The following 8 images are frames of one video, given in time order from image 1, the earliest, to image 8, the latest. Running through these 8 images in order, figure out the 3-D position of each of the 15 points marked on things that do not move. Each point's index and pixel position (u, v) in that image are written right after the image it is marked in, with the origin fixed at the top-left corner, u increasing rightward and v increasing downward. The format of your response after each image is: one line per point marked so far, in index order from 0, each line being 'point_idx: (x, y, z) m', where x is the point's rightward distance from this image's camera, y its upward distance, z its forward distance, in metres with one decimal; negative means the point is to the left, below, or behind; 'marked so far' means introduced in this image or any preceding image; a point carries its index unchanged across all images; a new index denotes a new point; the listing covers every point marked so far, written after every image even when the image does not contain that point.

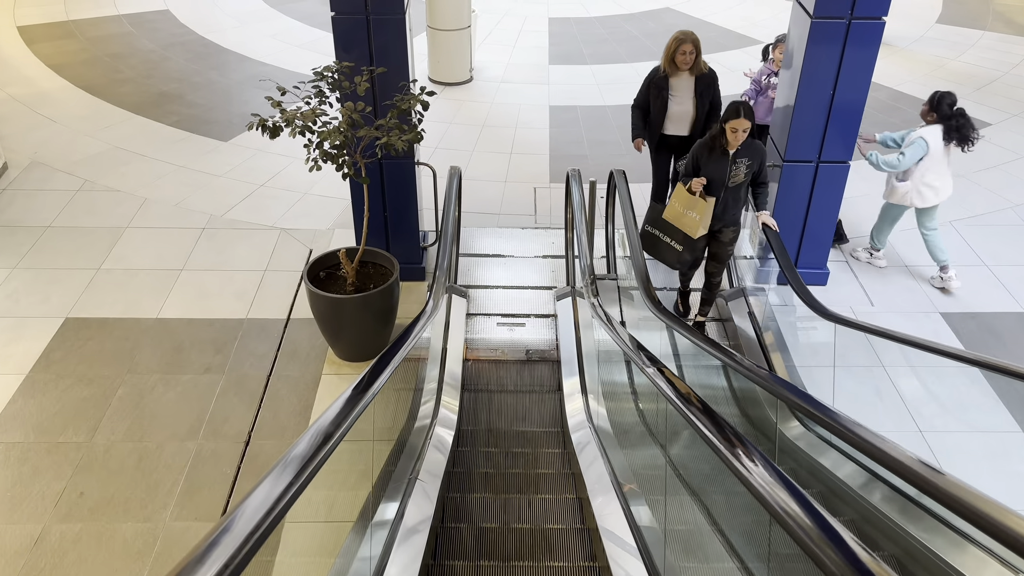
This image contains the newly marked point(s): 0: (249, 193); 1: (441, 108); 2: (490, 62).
0: (-2.4, +0.9, +8.0) m
1: (-0.8, +2.0, +9.5) m
2: (-0.3, +2.8, +10.7) m
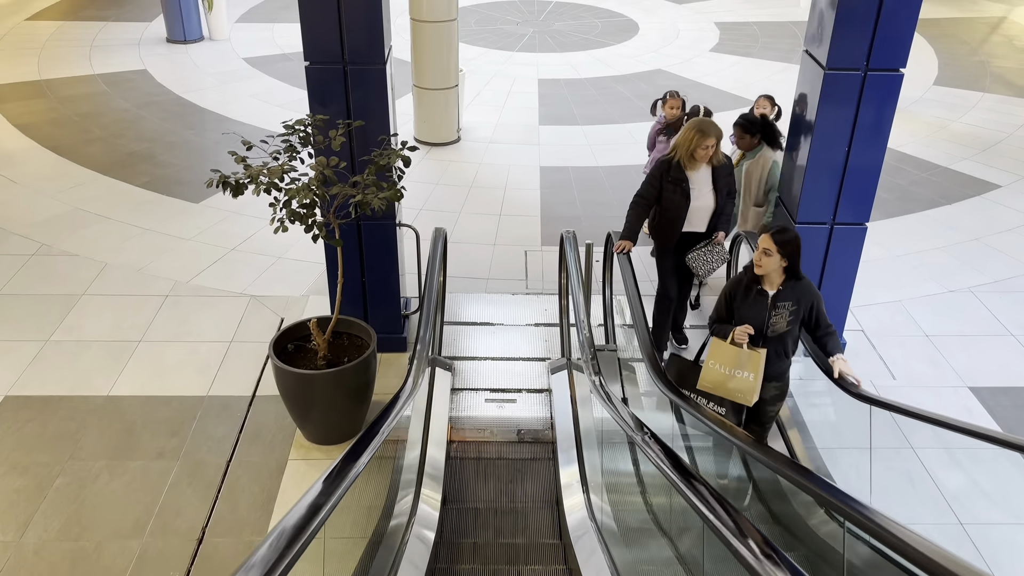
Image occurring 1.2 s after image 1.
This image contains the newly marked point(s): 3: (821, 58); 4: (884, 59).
0: (-2.5, +0.3, +7.5) m
1: (-0.9, +1.3, +9.1) m
2: (-0.4, +2.0, +10.3) m
3: (+1.9, +1.4, +5.5) m
4: (+2.3, +1.4, +5.3) m
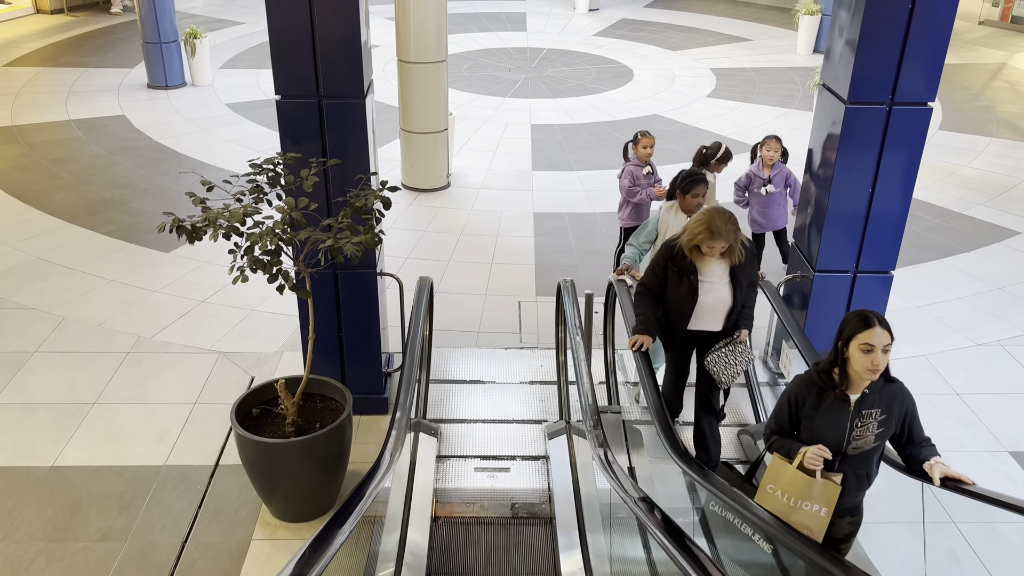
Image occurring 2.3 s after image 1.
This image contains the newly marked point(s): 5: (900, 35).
0: (-2.6, -0.2, +6.9) m
1: (-1.0, +0.7, +8.6) m
2: (-0.5, +1.4, +9.9) m
3: (+1.9, +1.1, +5.0) m
4: (+2.2, +1.1, +4.9) m
5: (+2.1, +1.4, +4.7) m
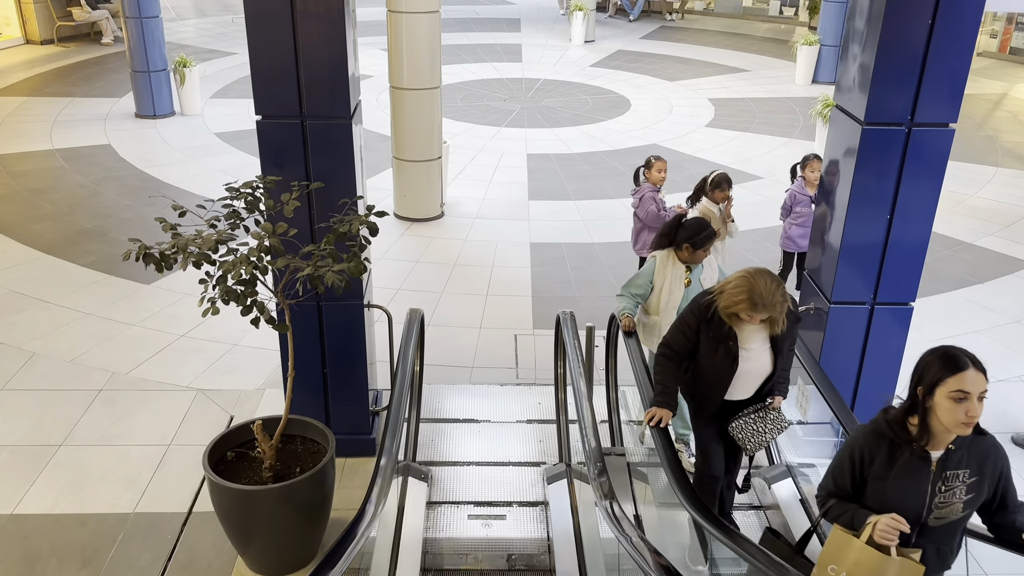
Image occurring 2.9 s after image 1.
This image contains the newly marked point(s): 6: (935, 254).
0: (-2.6, -0.4, +6.6) m
1: (-1.0, +0.4, +8.3) m
2: (-0.5, +1.0, +9.6) m
3: (+1.9, +1.0, +4.7) m
4: (+2.2, +0.9, +4.6) m
5: (+2.1, +1.2, +4.5) m
6: (+4.0, +0.3, +8.2) m
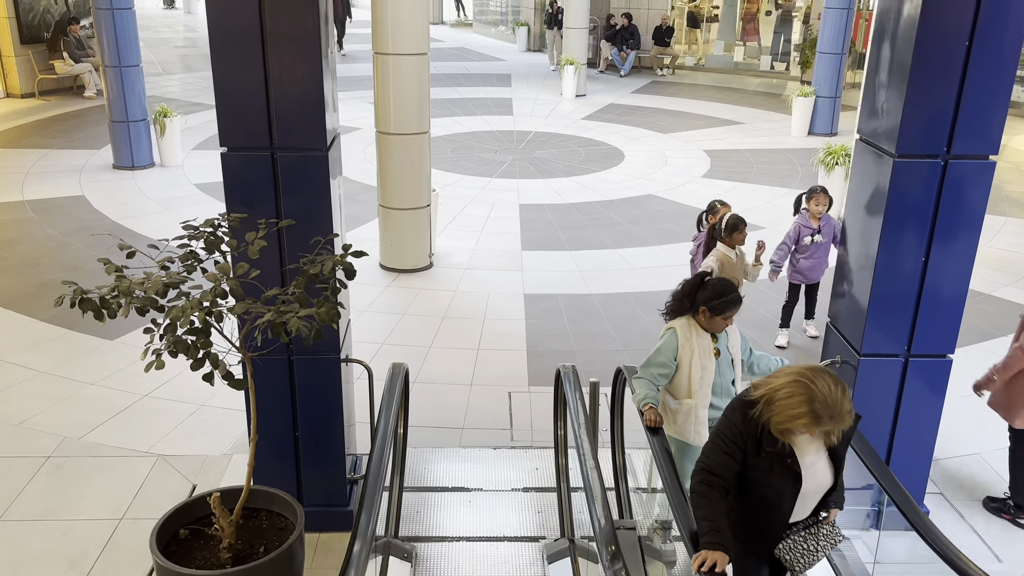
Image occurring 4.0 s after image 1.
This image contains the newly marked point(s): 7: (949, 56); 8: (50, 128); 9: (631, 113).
0: (-2.7, -0.8, +6.0) m
1: (-1.1, -0.1, +7.8) m
2: (-0.6, +0.4, +9.1) m
3: (+1.8, +0.7, +4.3) m
4: (+2.2, +0.7, +4.2) m
5: (+2.1, +1.0, +4.1) m
6: (+3.9, -0.2, +7.8) m
7: (+2.0, +1.1, +4.0) m
8: (-7.3, +2.5, +13.8) m
9: (+2.2, +3.3, +16.4) m
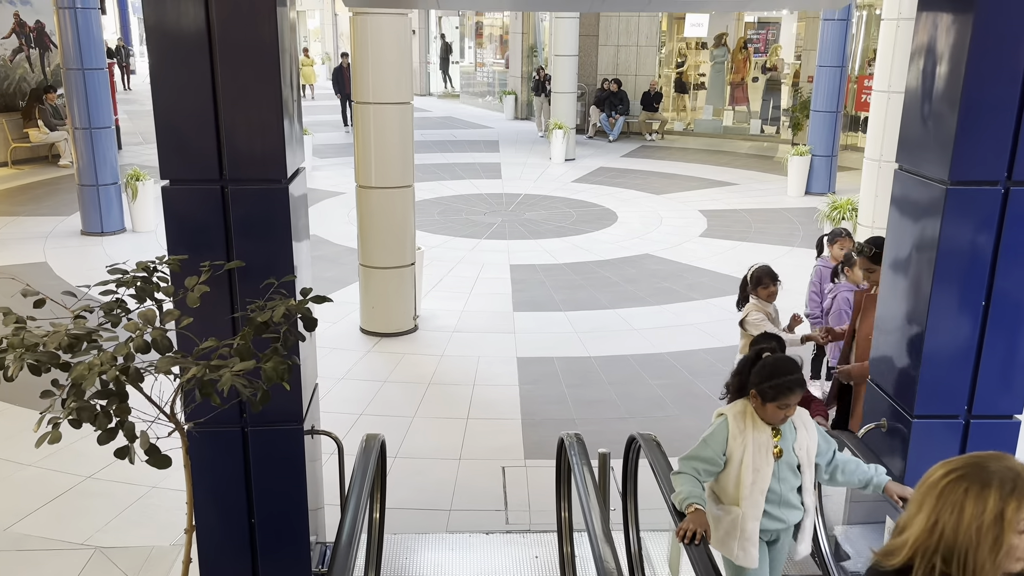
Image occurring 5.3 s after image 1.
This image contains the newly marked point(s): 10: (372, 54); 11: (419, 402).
0: (-2.7, -1.2, +5.3) m
1: (-1.1, -0.6, +7.1) m
2: (-0.7, -0.2, +8.5) m
3: (+1.8, +0.5, +3.8) m
4: (+2.1, +0.5, +3.6) m
5: (+2.0, +0.8, +3.5) m
6: (+3.9, -0.6, +7.2) m
7: (+2.0, +0.9, +3.5) m
8: (-7.5, +1.4, +13.2) m
9: (+2.0, +2.1, +16.0) m
10: (-1.1, +1.9, +7.1) m
11: (-0.7, -0.8, +6.4) m
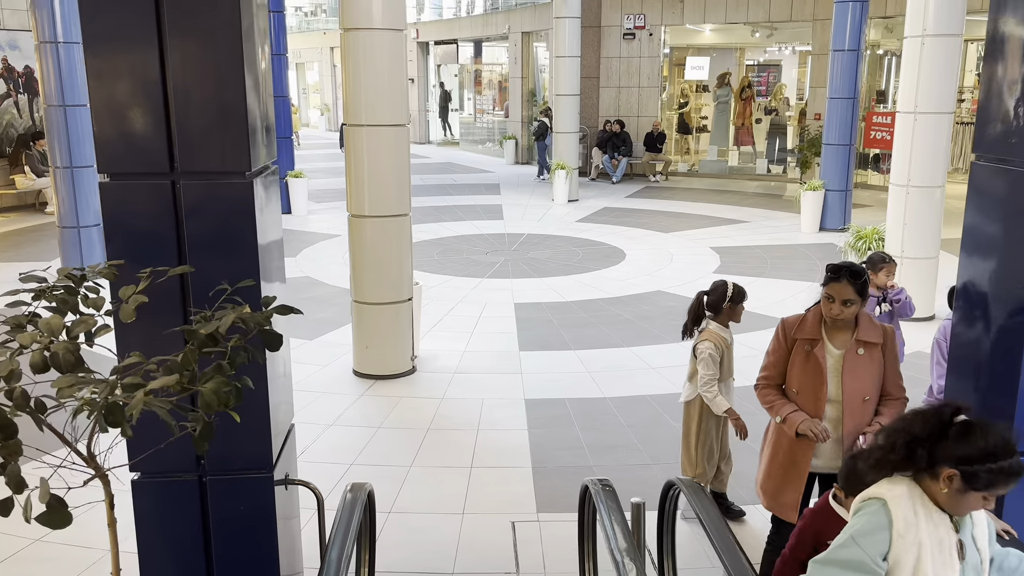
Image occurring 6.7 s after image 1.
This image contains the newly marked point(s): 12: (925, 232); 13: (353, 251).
0: (-2.6, -1.4, +4.6) m
1: (-1.1, -0.9, +6.5) m
2: (-0.7, -0.6, +7.9) m
3: (+1.8, +0.5, +3.2) m
4: (+2.2, +0.5, +3.0) m
5: (+2.1, +0.8, +3.0) m
6: (+3.9, -0.8, +6.5) m
7: (+2.0, +0.9, +2.9) m
8: (-7.5, +0.7, +12.7) m
9: (+2.0, +1.3, +15.5) m
10: (-1.1, +1.6, +6.6) m
11: (-0.6, -1.1, +5.7) m
12: (+4.1, +0.5, +8.5) m
13: (-1.3, +0.3, +6.9) m
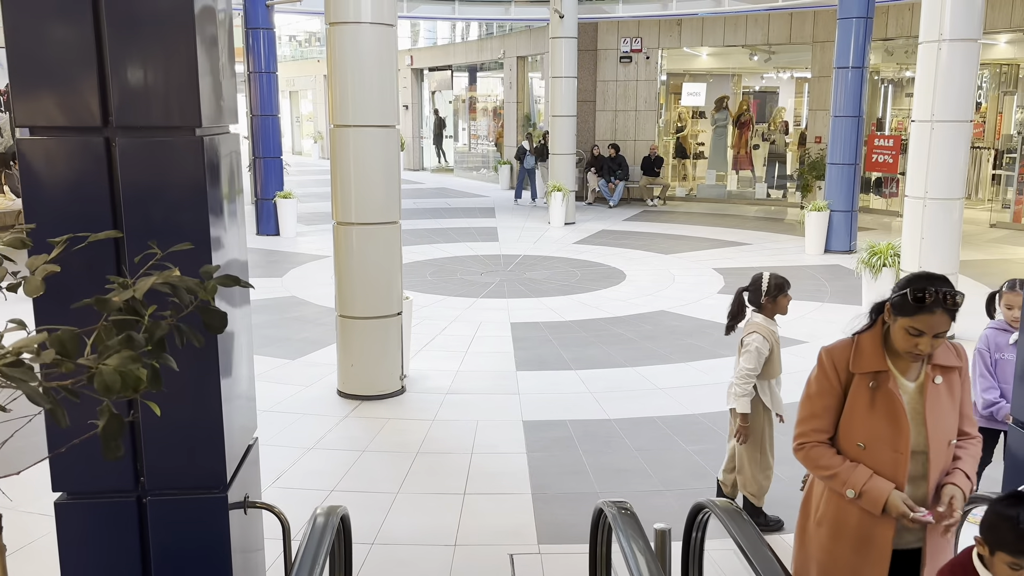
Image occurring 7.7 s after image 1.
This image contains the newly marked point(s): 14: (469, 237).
0: (-2.6, -1.4, +4.0) m
1: (-1.1, -1.0, +5.9) m
2: (-0.7, -0.7, +7.3) m
3: (+1.8, +0.5, +2.7) m
4: (+2.2, +0.5, +2.6) m
5: (+2.1, +0.8, +2.5) m
6: (+3.9, -0.9, +6.0) m
7: (+2.0, +0.9, +2.5) m
8: (-7.5, +0.4, +12.2) m
9: (+2.0, +0.9, +15.1) m
10: (-1.1, +1.5, +6.2) m
11: (-0.6, -1.1, +5.2) m
12: (+4.0, +0.4, +8.1) m
13: (-1.3, +0.2, +6.5) m
14: (-0.8, +0.9, +15.1) m
